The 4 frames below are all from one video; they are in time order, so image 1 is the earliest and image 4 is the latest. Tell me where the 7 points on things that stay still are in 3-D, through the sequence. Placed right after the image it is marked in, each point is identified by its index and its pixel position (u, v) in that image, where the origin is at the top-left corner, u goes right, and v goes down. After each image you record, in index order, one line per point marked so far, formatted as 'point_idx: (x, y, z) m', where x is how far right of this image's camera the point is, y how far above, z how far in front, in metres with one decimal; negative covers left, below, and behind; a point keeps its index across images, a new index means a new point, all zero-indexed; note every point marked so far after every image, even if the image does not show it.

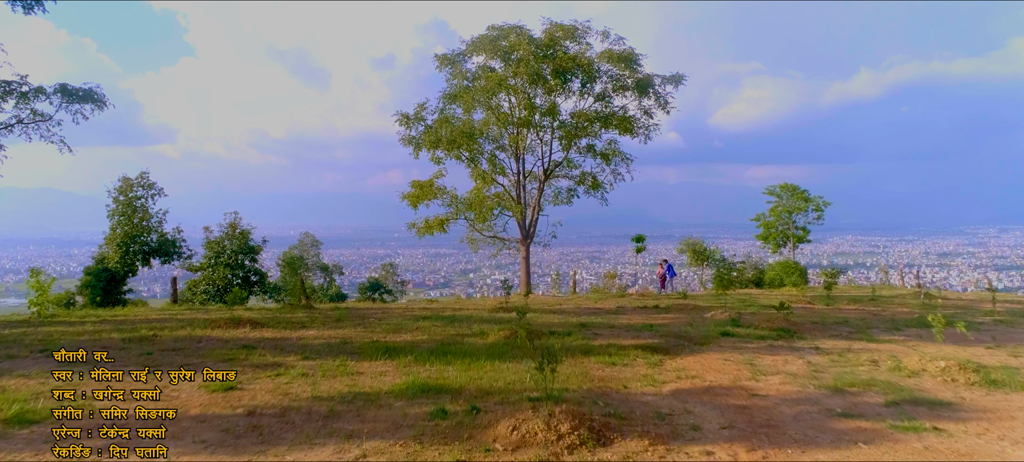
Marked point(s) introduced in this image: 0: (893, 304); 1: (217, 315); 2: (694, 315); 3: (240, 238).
0: (+9.1, -1.8, +13.4) m
1: (-4.4, -1.3, +8.2) m
2: (+2.8, -1.3, +8.7) m
3: (-6.9, -0.5, +14.0) m
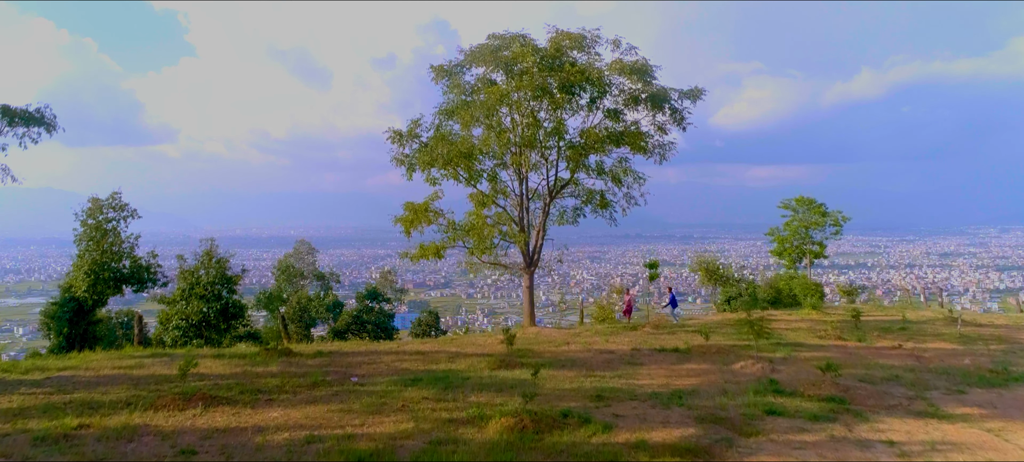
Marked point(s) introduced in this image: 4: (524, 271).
0: (+9.2, -2.3, +12.3) m
1: (-4.3, -1.8, +7.1) m
2: (+2.9, -1.9, +7.6) m
3: (-6.9, -1.0, +13.0) m
4: (+0.3, -1.1, +14.3) m
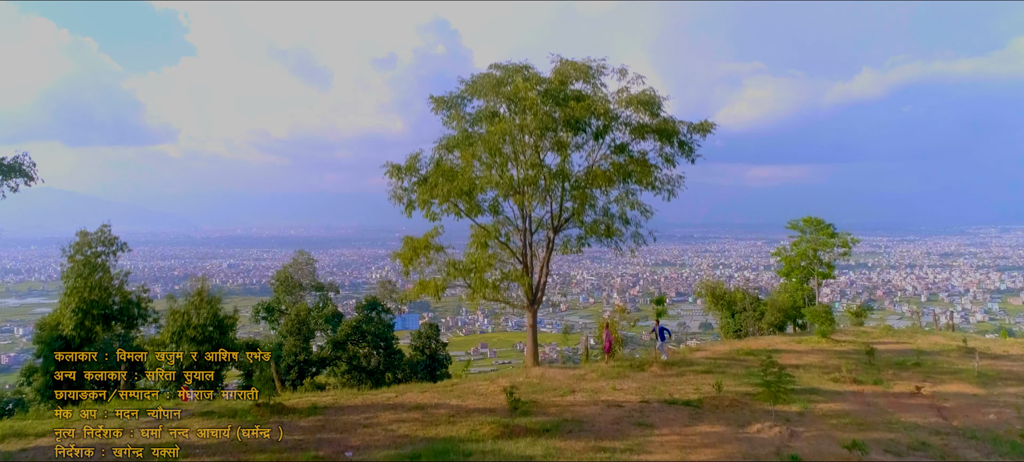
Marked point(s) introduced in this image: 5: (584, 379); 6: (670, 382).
0: (+9.2, -3.1, +11.9) m
1: (-4.3, -2.6, +6.7) m
2: (+2.9, -2.6, +7.2) m
3: (-6.8, -1.8, +12.6) m
4: (+0.4, -1.8, +13.9) m
5: (+1.4, -2.8, +10.7) m
6: (+2.9, -2.8, +10.4) m
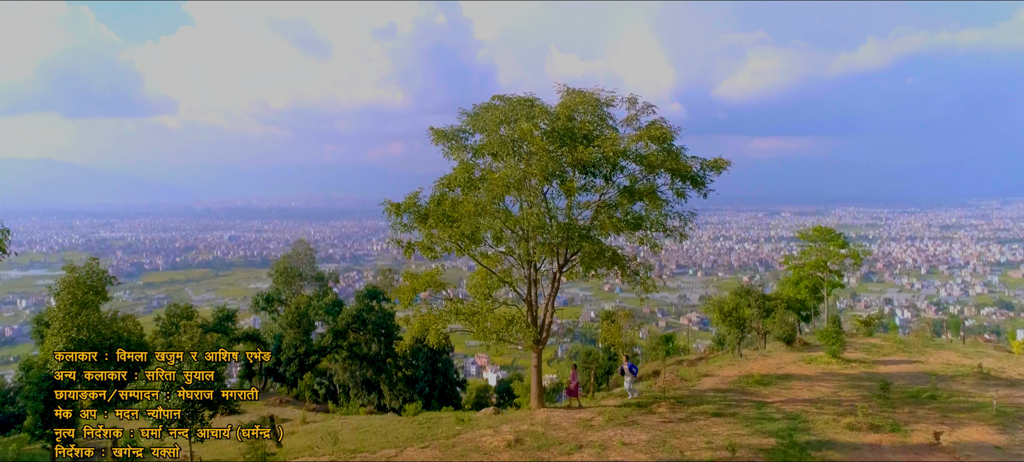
0: (+9.3, -3.8, +11.6) m
1: (-4.2, -3.5, +6.4) m
2: (+3.0, -3.6, +6.8) m
3: (-6.7, -2.4, +12.2) m
4: (+0.5, -2.5, +13.5) m
5: (+1.5, -3.6, +10.4) m
6: (+3.0, -3.6, +10.0) m
